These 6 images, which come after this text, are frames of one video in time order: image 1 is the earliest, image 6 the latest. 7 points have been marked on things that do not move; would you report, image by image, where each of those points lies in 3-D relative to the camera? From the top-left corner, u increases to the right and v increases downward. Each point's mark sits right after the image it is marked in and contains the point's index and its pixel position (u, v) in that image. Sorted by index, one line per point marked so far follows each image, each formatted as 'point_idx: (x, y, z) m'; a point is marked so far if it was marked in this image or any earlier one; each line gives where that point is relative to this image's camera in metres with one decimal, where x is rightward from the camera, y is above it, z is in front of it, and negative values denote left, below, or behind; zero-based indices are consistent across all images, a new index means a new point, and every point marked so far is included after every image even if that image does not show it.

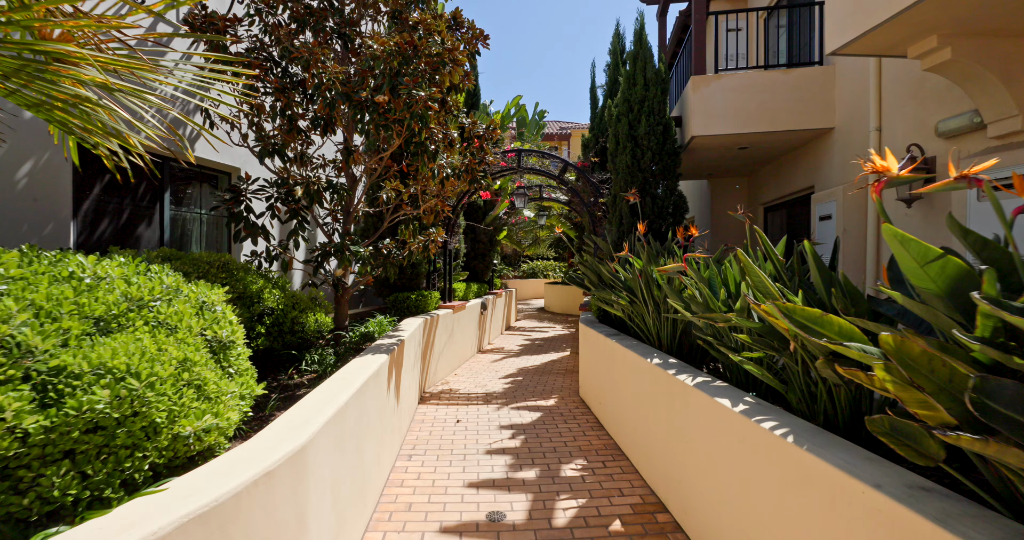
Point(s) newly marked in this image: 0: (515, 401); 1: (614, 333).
0: (0.0, -1.4, +5.7) m
1: (+1.0, -0.6, +5.0) m
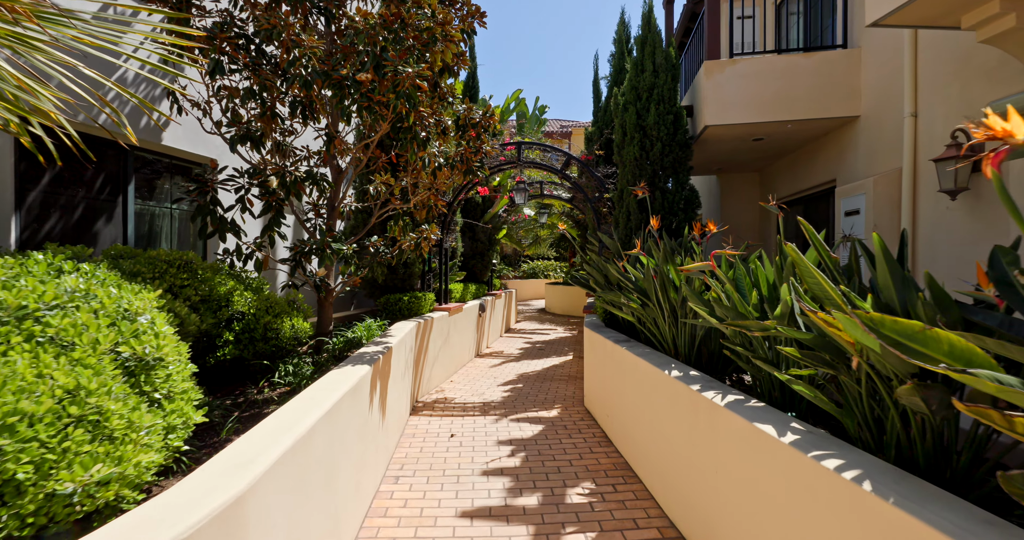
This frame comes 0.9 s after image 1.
0: (0.0, -1.4, +5.3) m
1: (+1.0, -0.6, +4.6) m
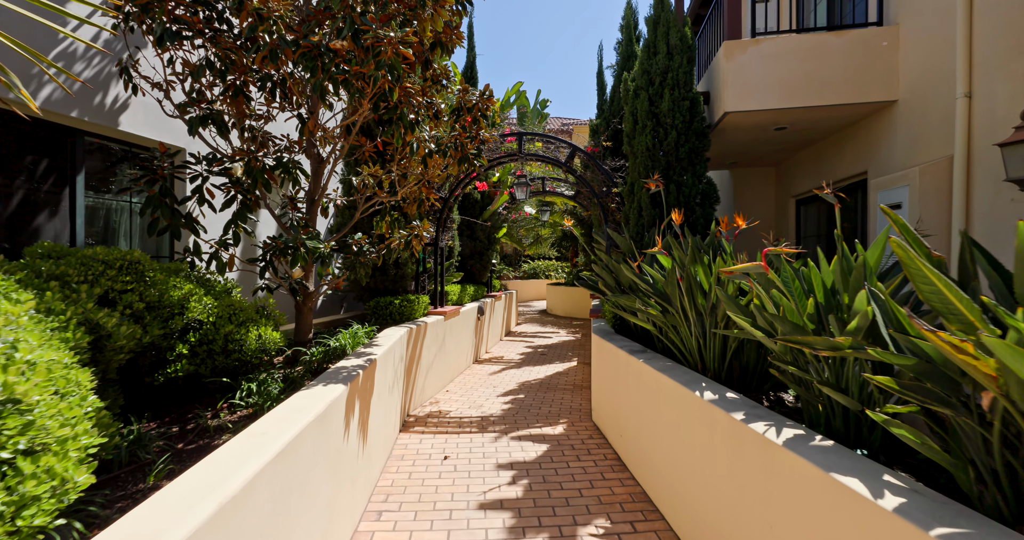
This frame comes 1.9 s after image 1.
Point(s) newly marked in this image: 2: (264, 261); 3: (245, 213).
0: (0.0, -1.4, +4.8) m
1: (+1.0, -0.6, +4.0) m
2: (-1.7, +0.1, +3.6) m
3: (-1.7, +0.4, +3.3) m
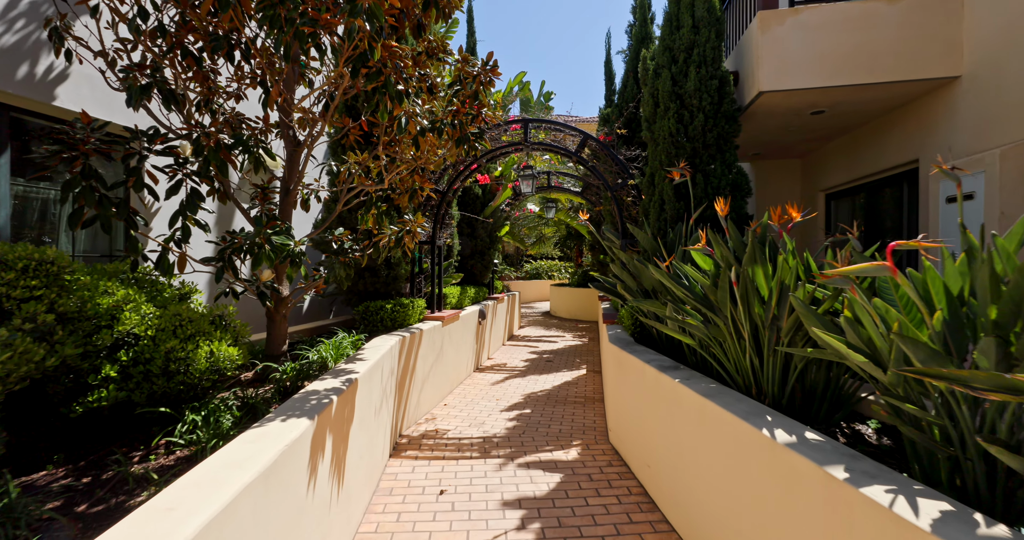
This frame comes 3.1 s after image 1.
0: (+0.1, -1.4, +4.2) m
1: (+1.0, -0.6, +3.4) m
2: (-1.6, 0.0, +3.0) m
3: (-1.6, +0.4, +2.7) m
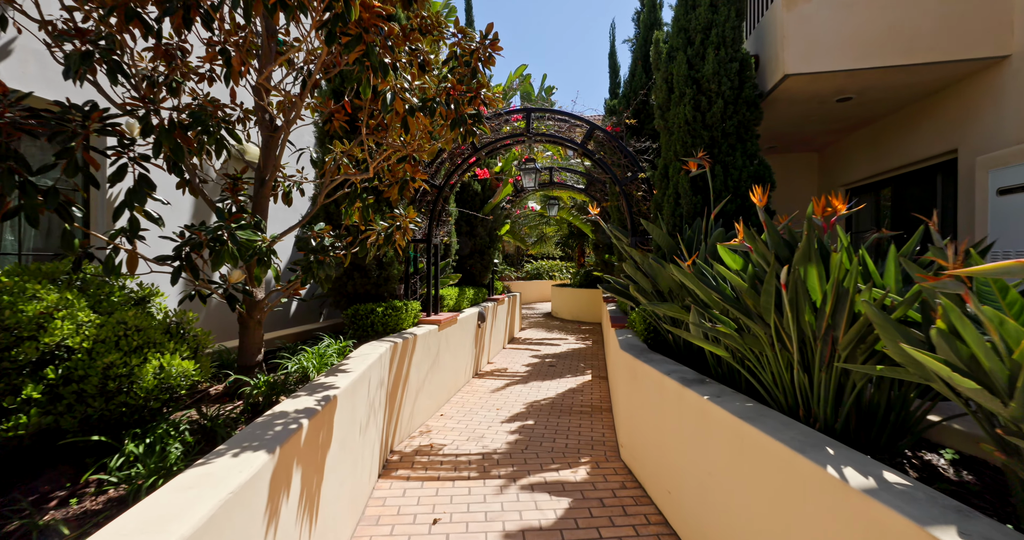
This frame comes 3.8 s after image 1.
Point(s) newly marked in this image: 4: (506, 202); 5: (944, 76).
0: (+0.1, -1.4, +3.8) m
1: (+1.0, -0.6, +3.0) m
2: (-1.6, 0.0, +2.6) m
3: (-1.6, +0.4, +2.3) m
4: (-0.1, +1.2, +9.2) m
5: (+3.4, +1.5, +4.1) m
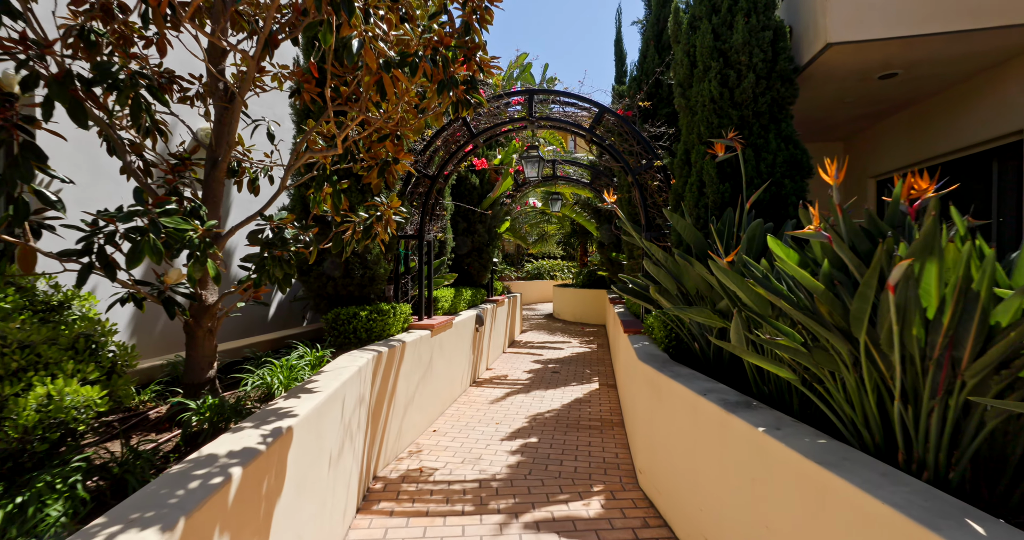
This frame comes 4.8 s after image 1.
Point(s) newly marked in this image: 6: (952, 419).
0: (+0.1, -1.4, +3.2) m
1: (+1.0, -0.6, +2.5) m
2: (-1.6, +0.1, +2.0) m
3: (-1.6, +0.4, +1.7) m
4: (-0.1, +1.2, +8.6) m
5: (+3.4, +1.5, +3.6) m
6: (+1.3, -0.4, +1.5) m
